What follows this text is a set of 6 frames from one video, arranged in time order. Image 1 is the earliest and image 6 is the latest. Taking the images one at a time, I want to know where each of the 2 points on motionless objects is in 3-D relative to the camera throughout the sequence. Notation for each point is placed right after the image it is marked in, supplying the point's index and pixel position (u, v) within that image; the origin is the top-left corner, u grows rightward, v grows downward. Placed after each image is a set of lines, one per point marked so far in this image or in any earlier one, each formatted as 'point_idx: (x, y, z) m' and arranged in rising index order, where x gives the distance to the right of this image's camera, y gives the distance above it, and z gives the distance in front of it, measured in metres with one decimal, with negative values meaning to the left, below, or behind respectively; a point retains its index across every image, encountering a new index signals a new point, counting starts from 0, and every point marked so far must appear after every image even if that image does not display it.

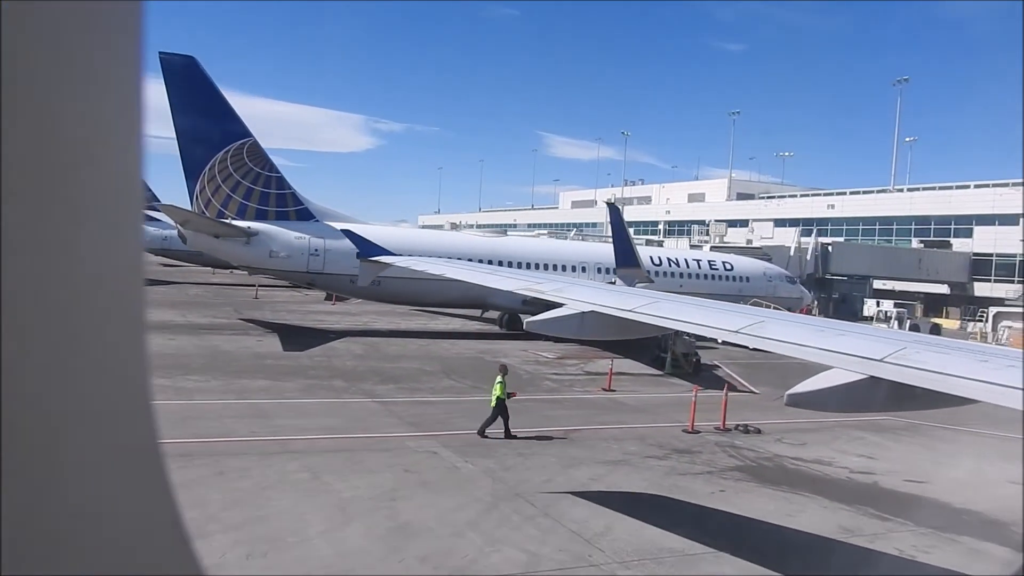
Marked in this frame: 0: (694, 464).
0: (+2.3, -2.2, +11.4) m
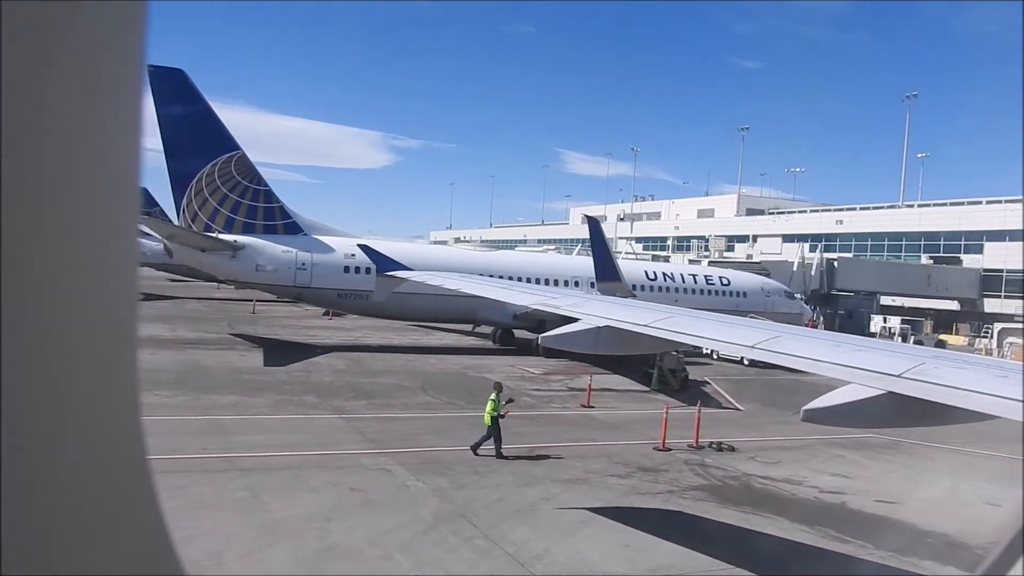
0: (+1.7, -2.4, +11.1) m
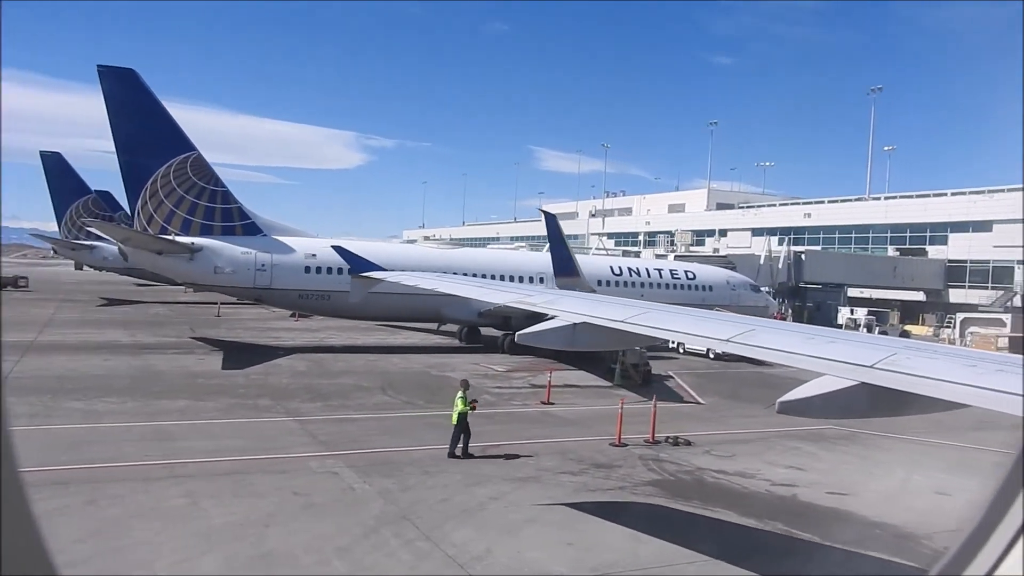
0: (+1.1, -2.3, +10.9) m
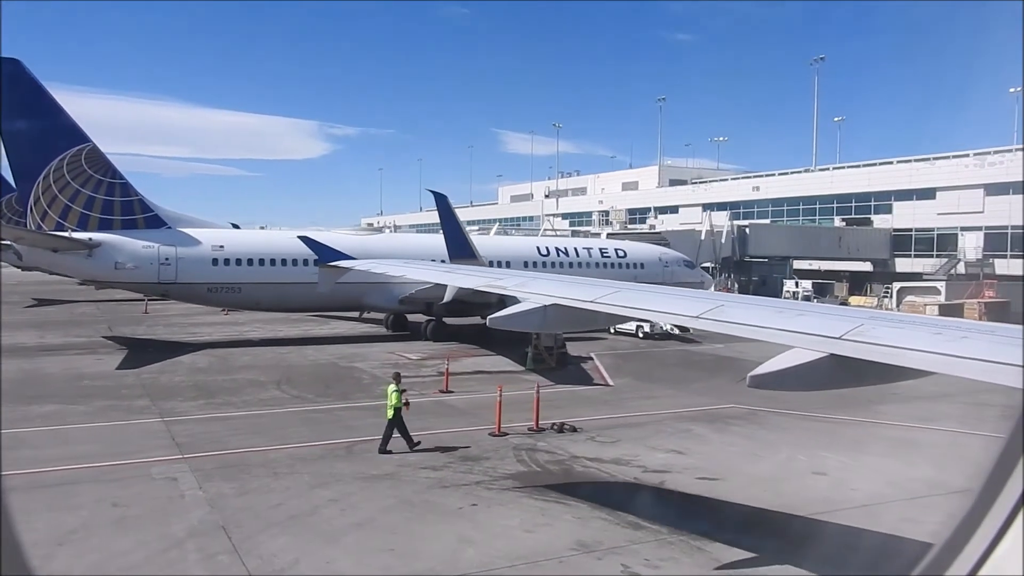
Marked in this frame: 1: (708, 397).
0: (-0.5, -2.1, +10.3) m
1: (+3.5, -1.9, +16.0) m
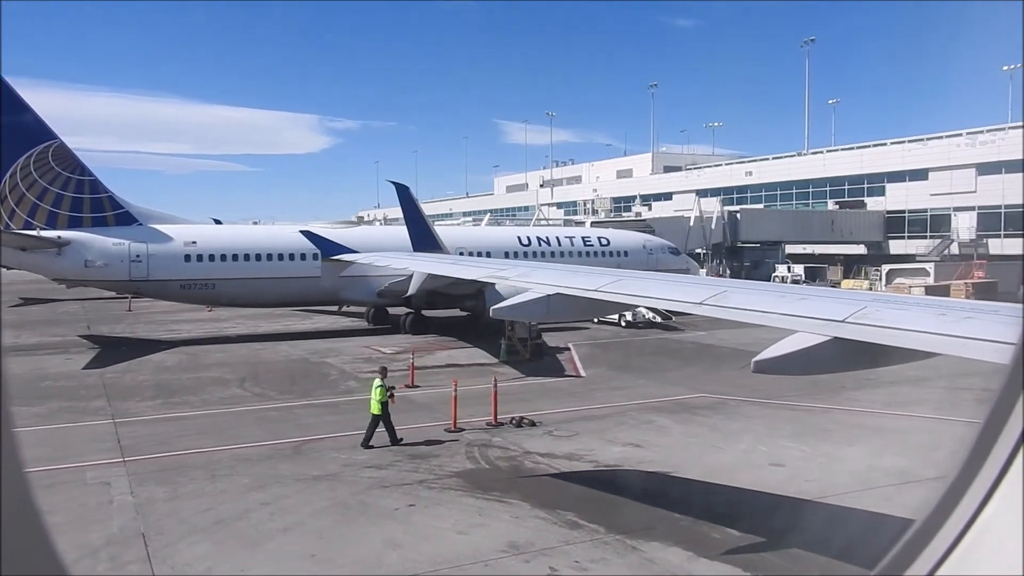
0: (-1.1, -2.0, +10.0) m
1: (+2.9, -1.7, +15.7) m
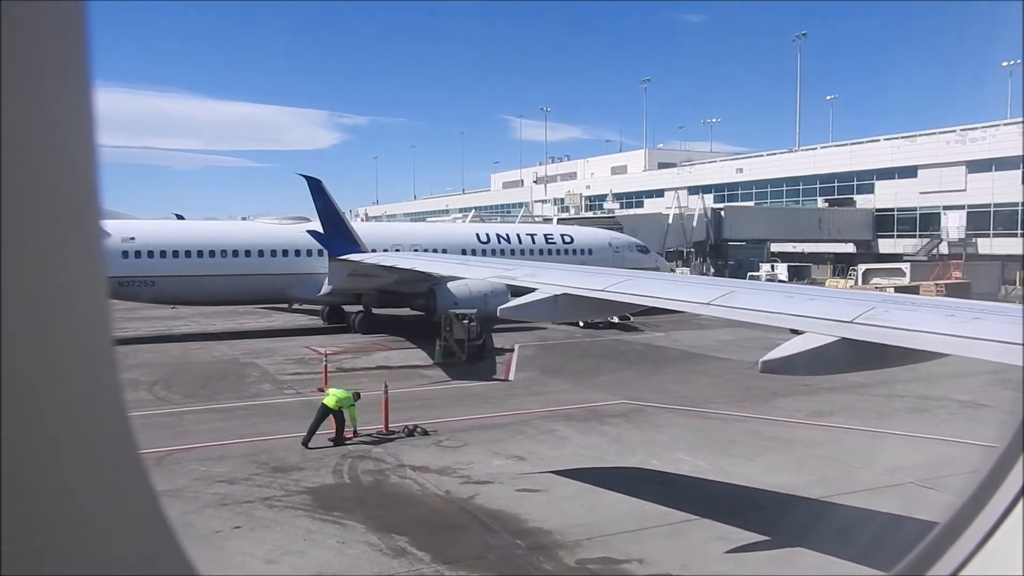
0: (-2.5, -2.0, +9.2) m
1: (+1.5, -1.7, +14.9) m
